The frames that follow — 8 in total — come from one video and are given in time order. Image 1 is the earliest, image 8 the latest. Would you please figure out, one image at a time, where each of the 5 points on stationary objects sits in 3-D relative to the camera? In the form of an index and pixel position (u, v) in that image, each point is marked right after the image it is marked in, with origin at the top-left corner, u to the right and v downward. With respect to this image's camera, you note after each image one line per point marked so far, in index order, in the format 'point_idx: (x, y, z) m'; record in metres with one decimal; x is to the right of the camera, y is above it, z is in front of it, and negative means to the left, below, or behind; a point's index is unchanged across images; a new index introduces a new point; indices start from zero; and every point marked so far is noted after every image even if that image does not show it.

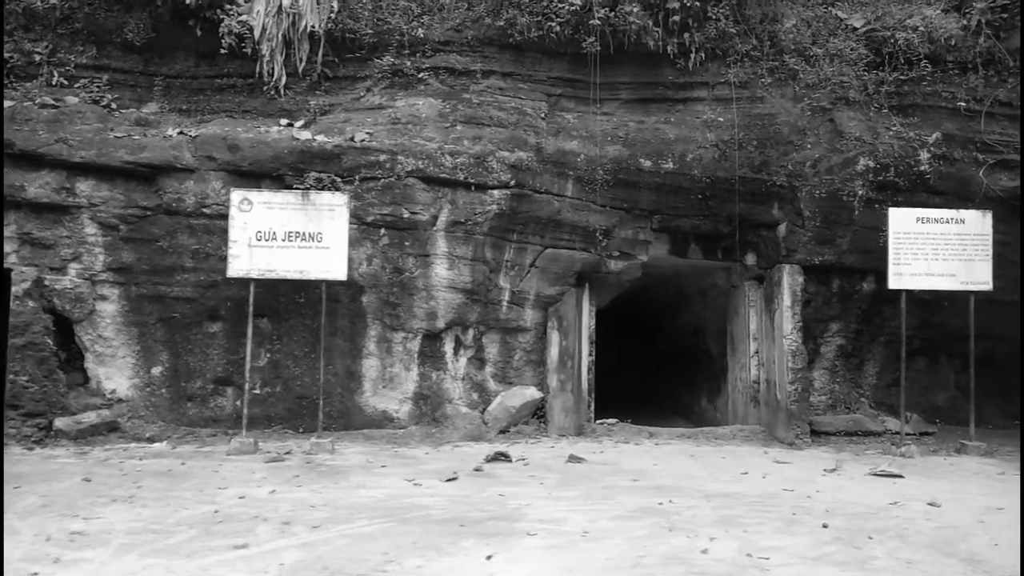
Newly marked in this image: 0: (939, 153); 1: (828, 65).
0: (+4.3, +1.4, +7.8) m
1: (+3.3, +2.3, +8.0) m
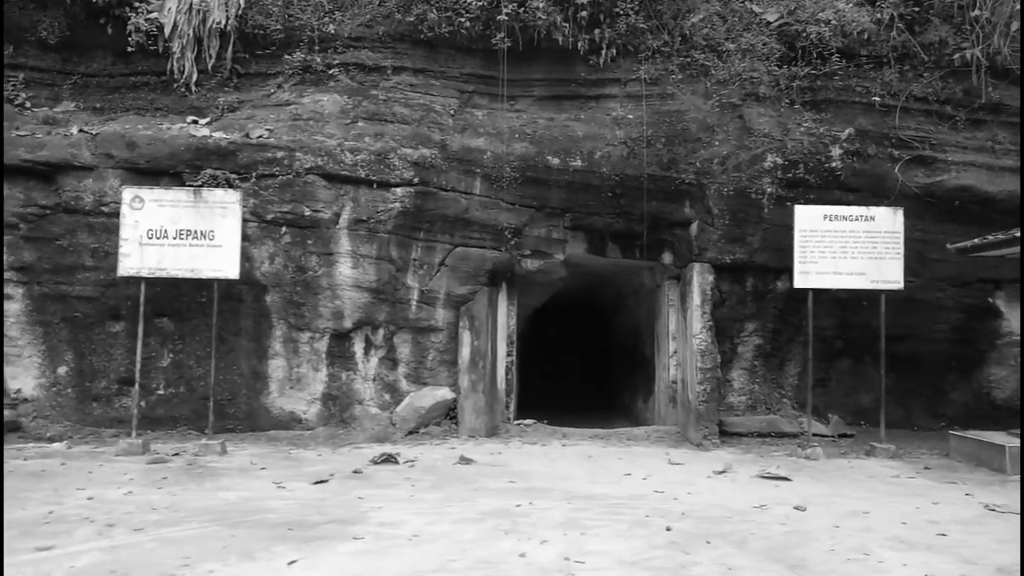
0: (+3.4, +1.4, +7.6) m
1: (+2.3, +2.3, +7.8) m
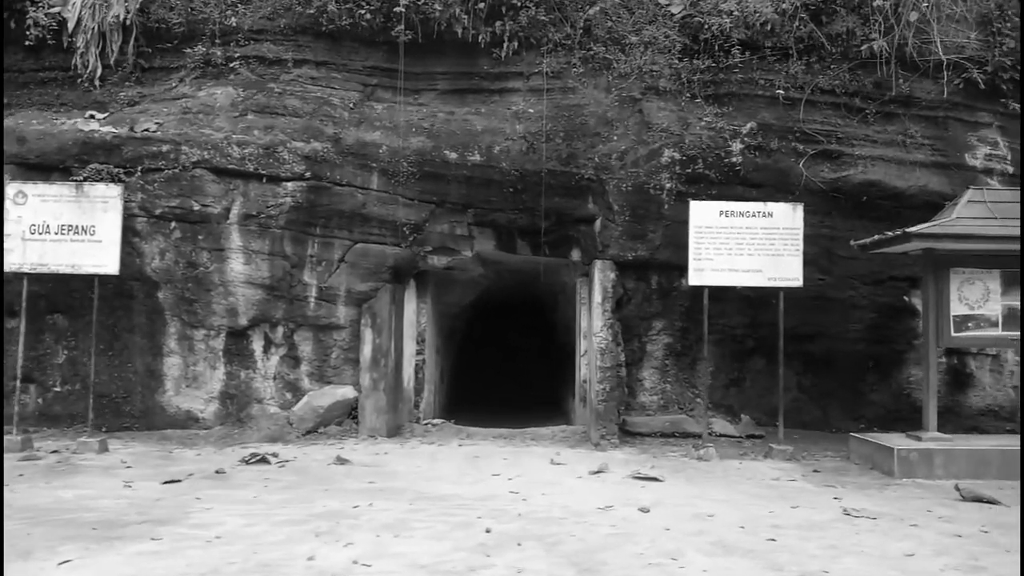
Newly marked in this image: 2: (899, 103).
0: (+2.3, +1.4, +7.5) m
1: (+1.3, +2.3, +7.7) m
2: (+3.9, +1.8, +7.7) m
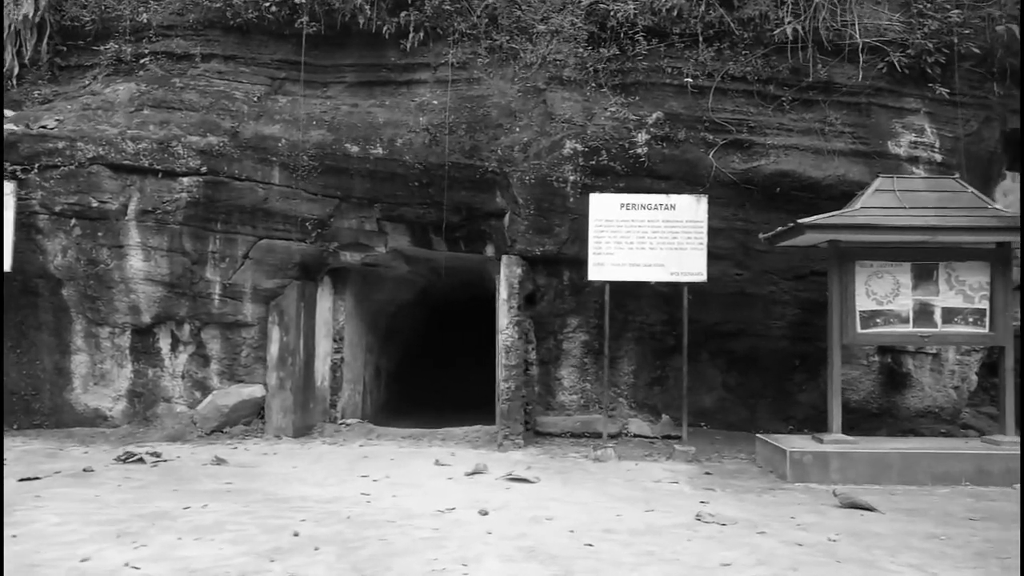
0: (+1.4, +1.4, +7.2) m
1: (+0.4, +2.4, +7.4) m
2: (+2.9, +1.9, +7.3) m
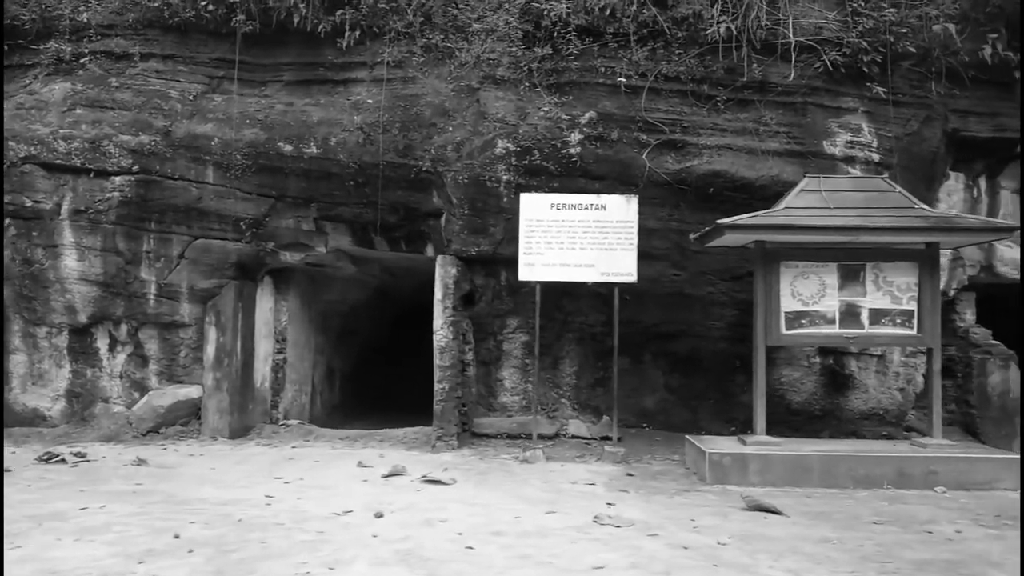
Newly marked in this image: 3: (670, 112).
0: (+0.7, +1.4, +7.1) m
1: (-0.3, +2.4, +7.4) m
2: (+2.3, +1.9, +7.3) m
3: (+1.5, +1.7, +7.2) m
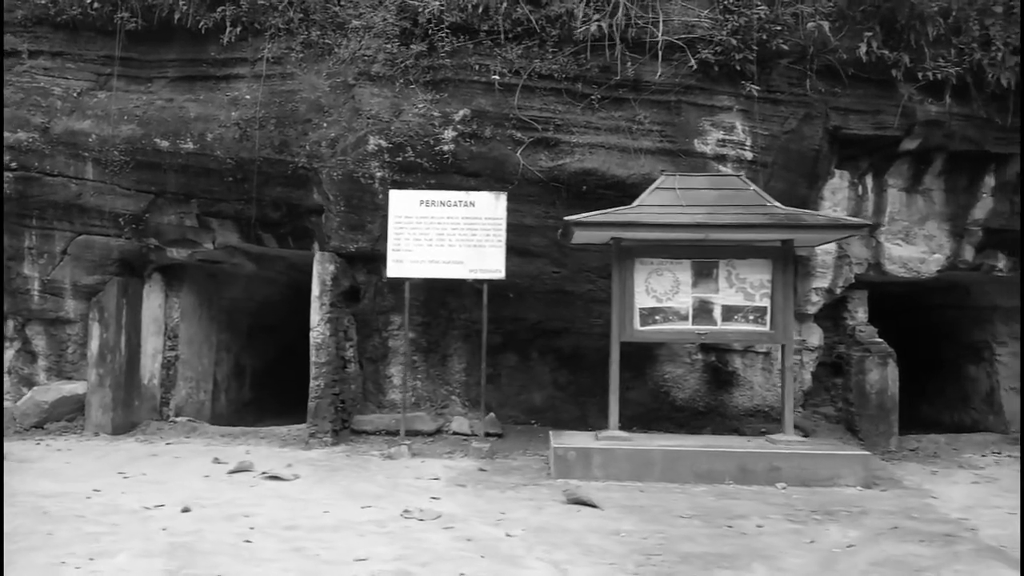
0: (-0.4, +1.5, +7.2) m
1: (-1.5, +2.4, +7.4) m
2: (+1.1, +1.9, +7.3) m
3: (+0.3, +1.7, +7.2) m
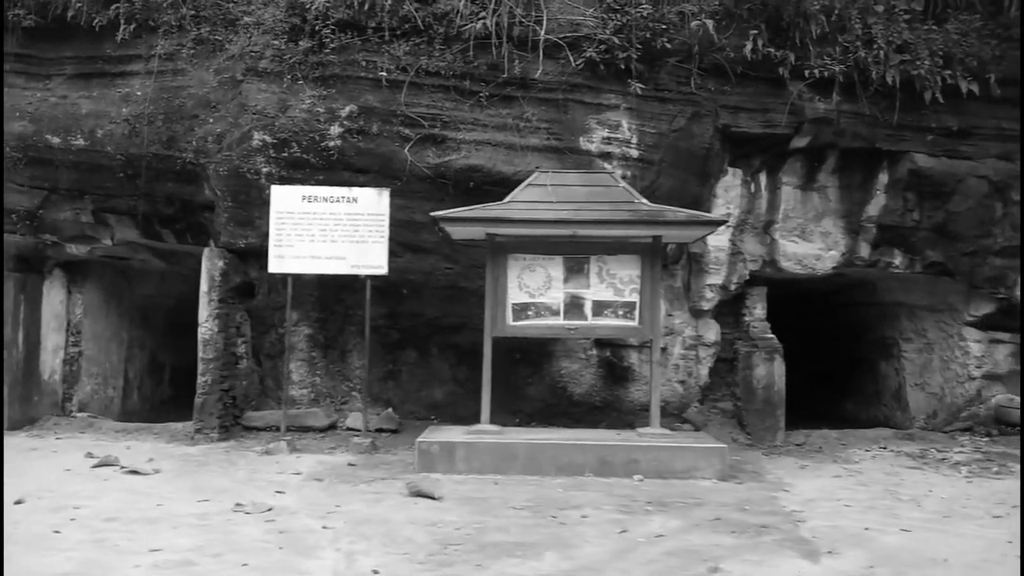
0: (-1.5, +1.5, +7.2) m
1: (-2.5, +2.4, +7.5) m
2: (0.0, +1.9, +7.3) m
3: (-0.8, +1.7, +7.3) m
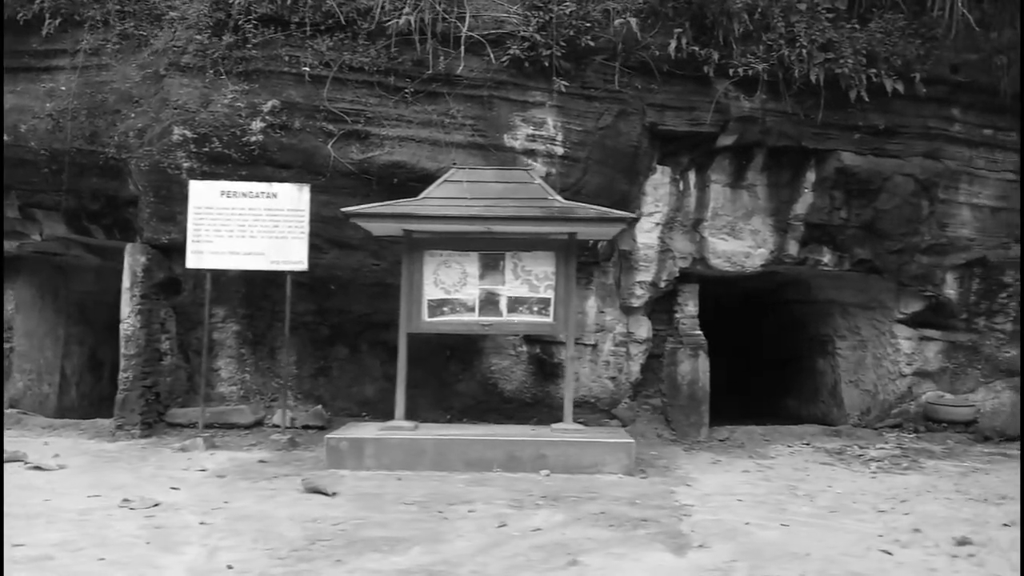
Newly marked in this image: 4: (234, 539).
0: (-2.2, +1.5, +7.2) m
1: (-3.2, +2.5, +7.4) m
2: (-0.7, +2.0, +7.3) m
3: (-1.5, +1.8, +7.3) m
4: (-1.5, -1.3, +4.1) m
